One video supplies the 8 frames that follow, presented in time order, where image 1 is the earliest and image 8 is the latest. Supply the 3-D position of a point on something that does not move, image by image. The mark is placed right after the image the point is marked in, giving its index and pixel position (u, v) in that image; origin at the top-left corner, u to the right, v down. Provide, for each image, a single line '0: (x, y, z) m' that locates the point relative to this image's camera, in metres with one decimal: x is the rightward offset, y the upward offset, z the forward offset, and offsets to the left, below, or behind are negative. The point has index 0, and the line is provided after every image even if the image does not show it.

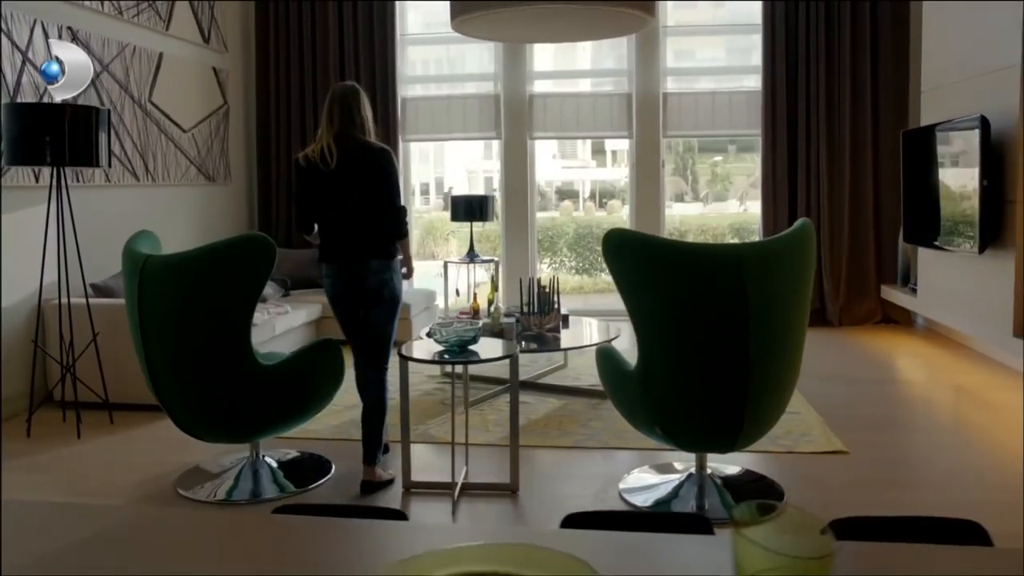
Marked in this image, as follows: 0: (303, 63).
0: (-1.7, +1.8, +6.9) m
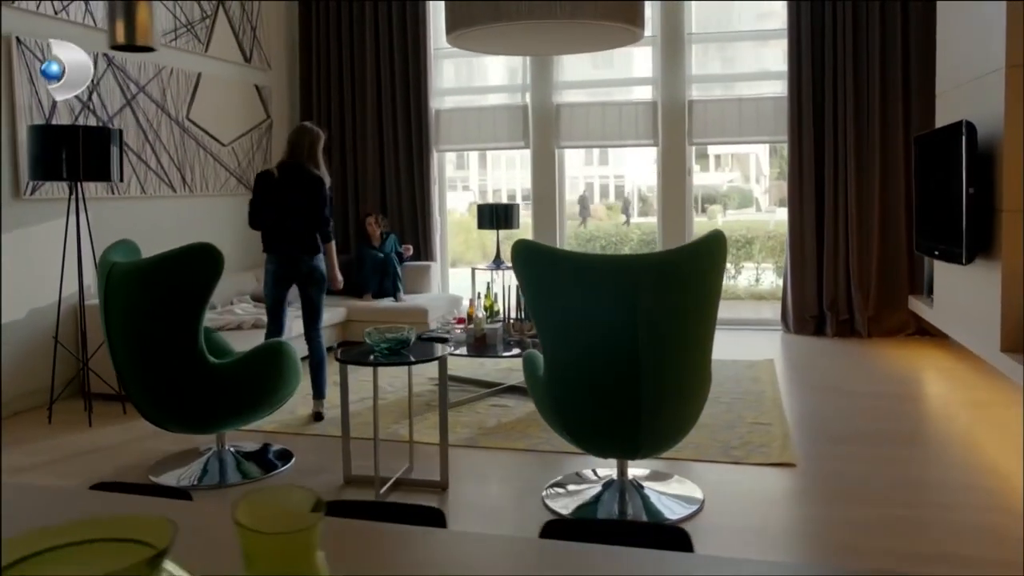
0: (-1.5, +1.8, +7.2) m
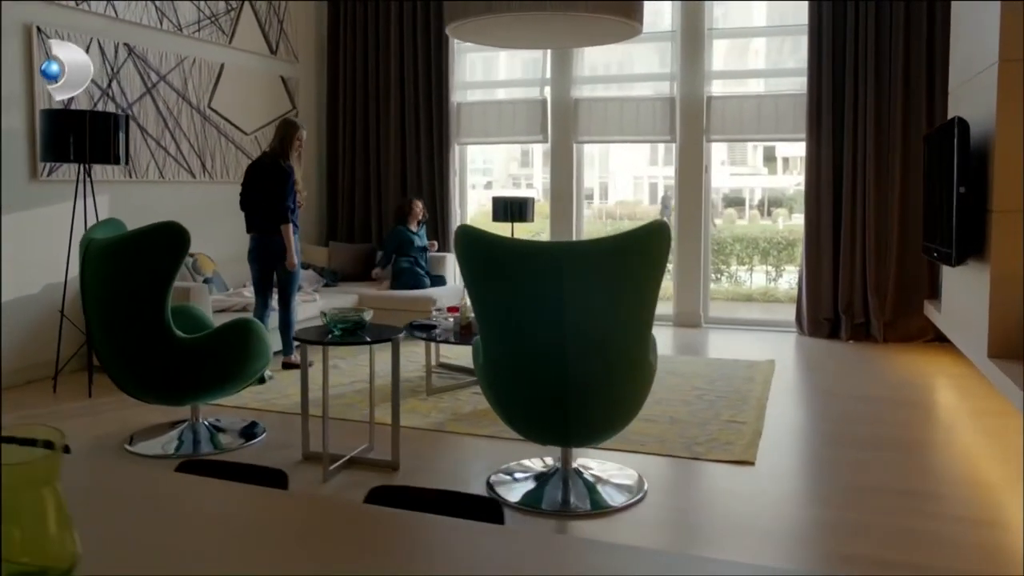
0: (-1.3, +1.9, +7.4) m
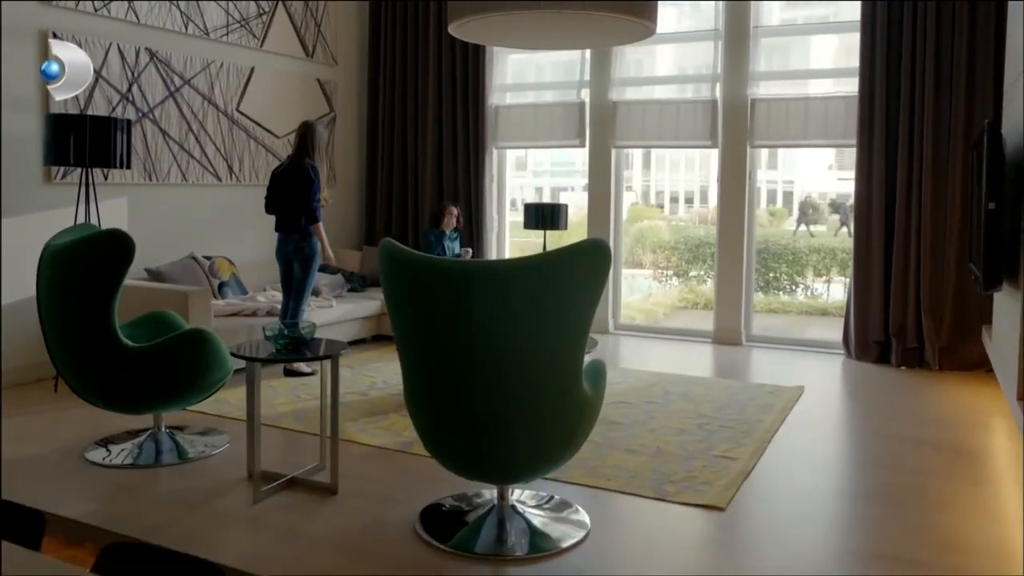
0: (-0.9, +1.8, +7.3) m
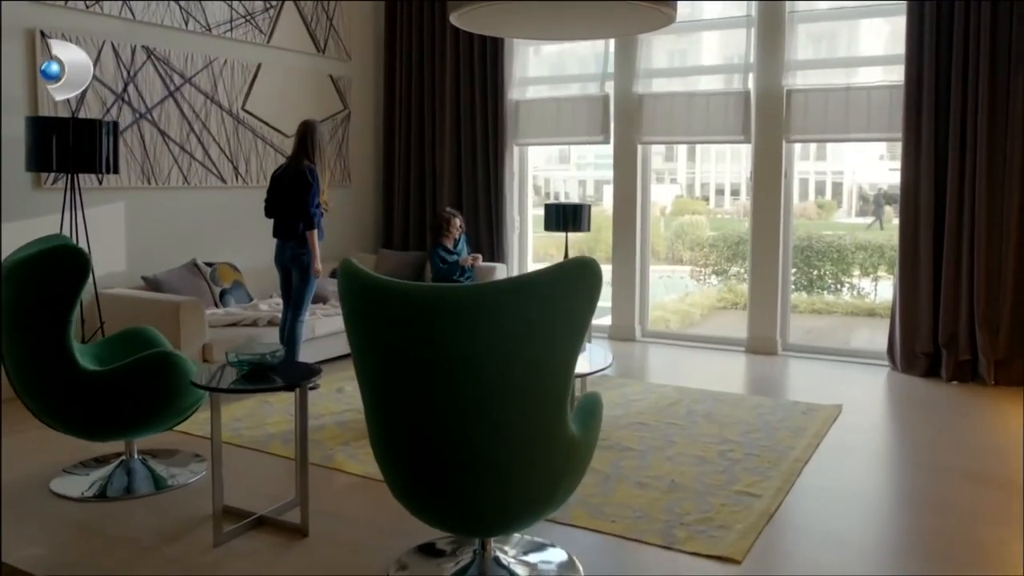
0: (-0.7, +1.8, +7.0) m
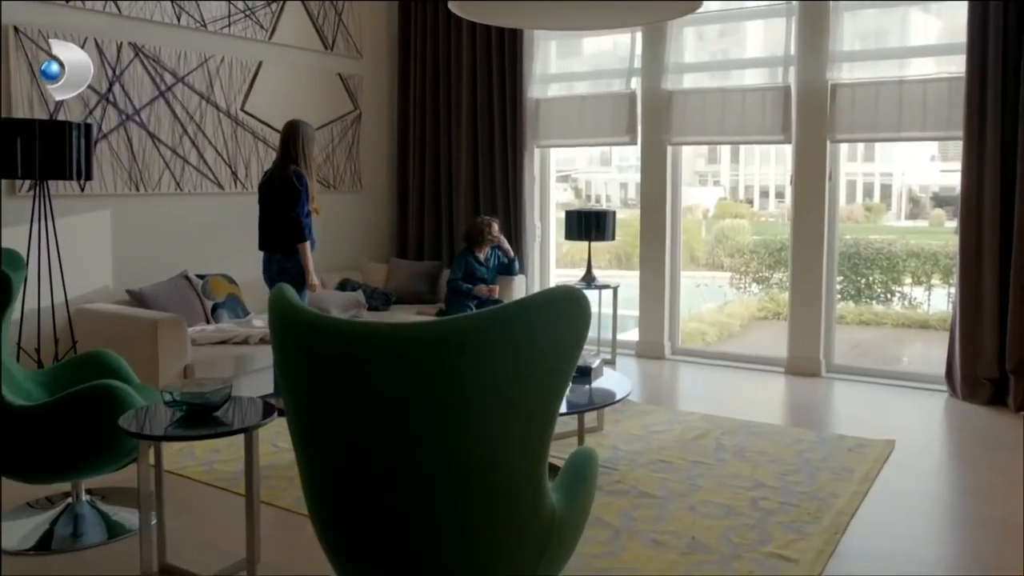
0: (-0.6, +1.7, +6.5) m
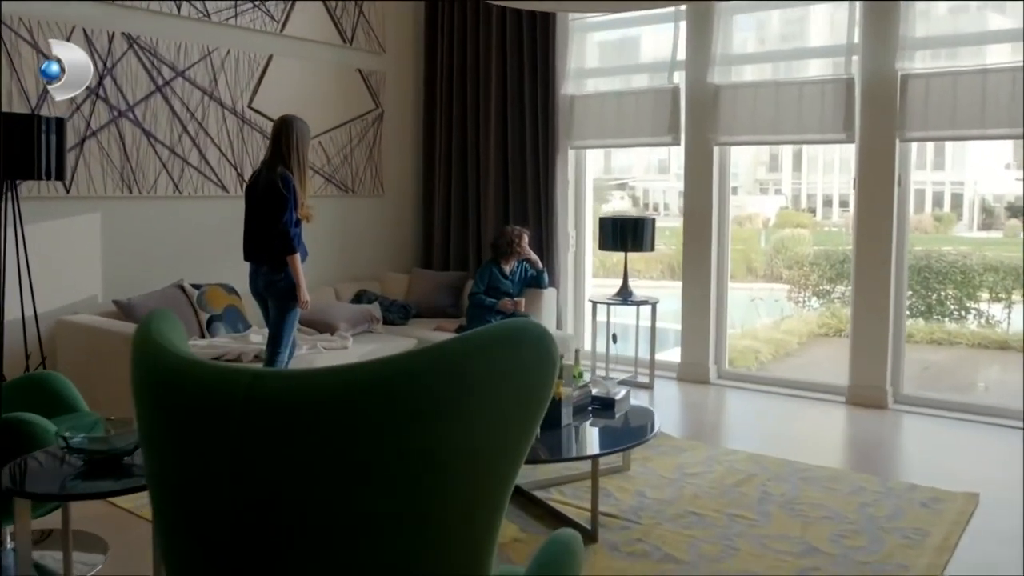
0: (-0.3, +1.6, +6.1) m
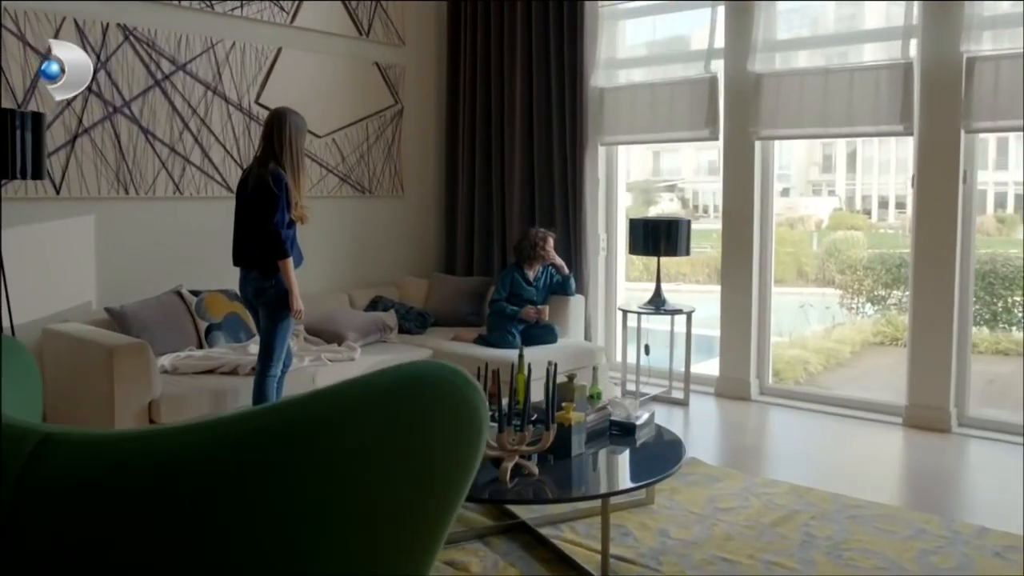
0: (-0.1, +1.6, +5.7) m
